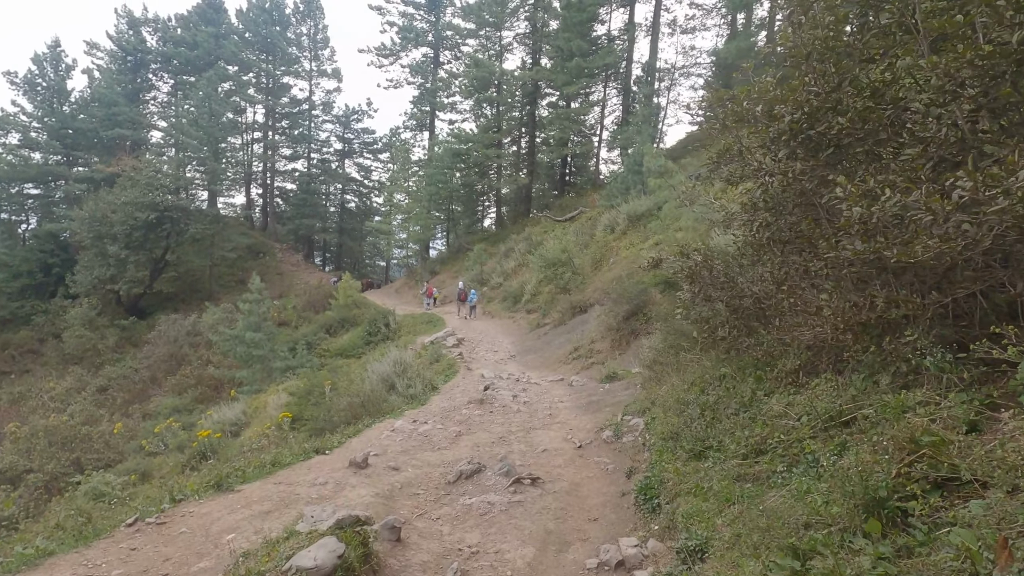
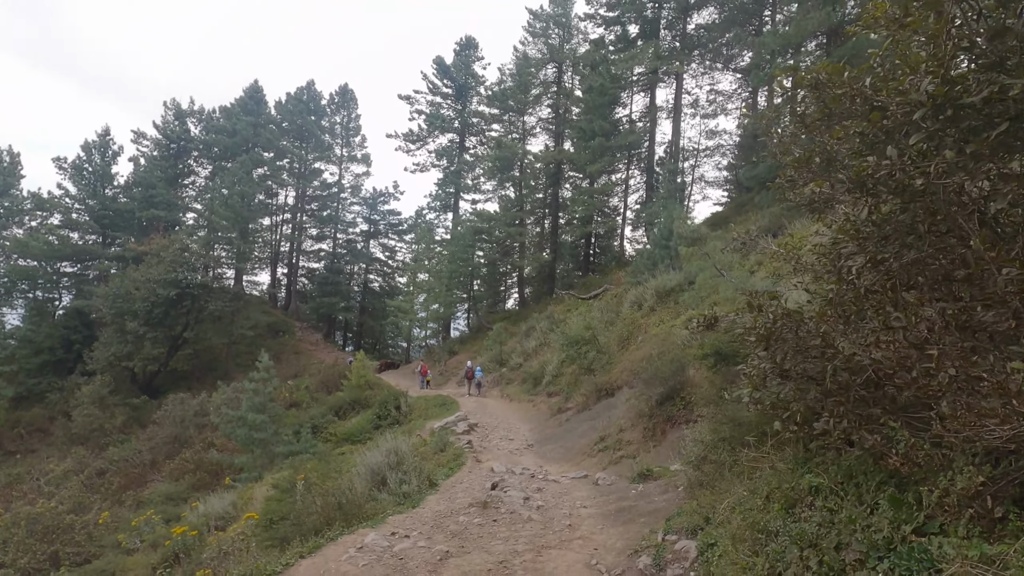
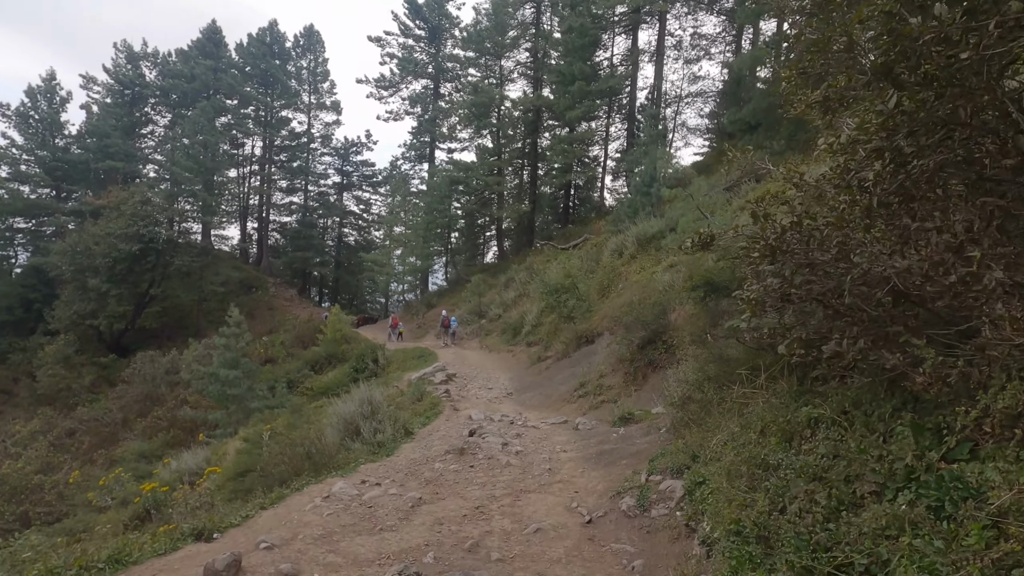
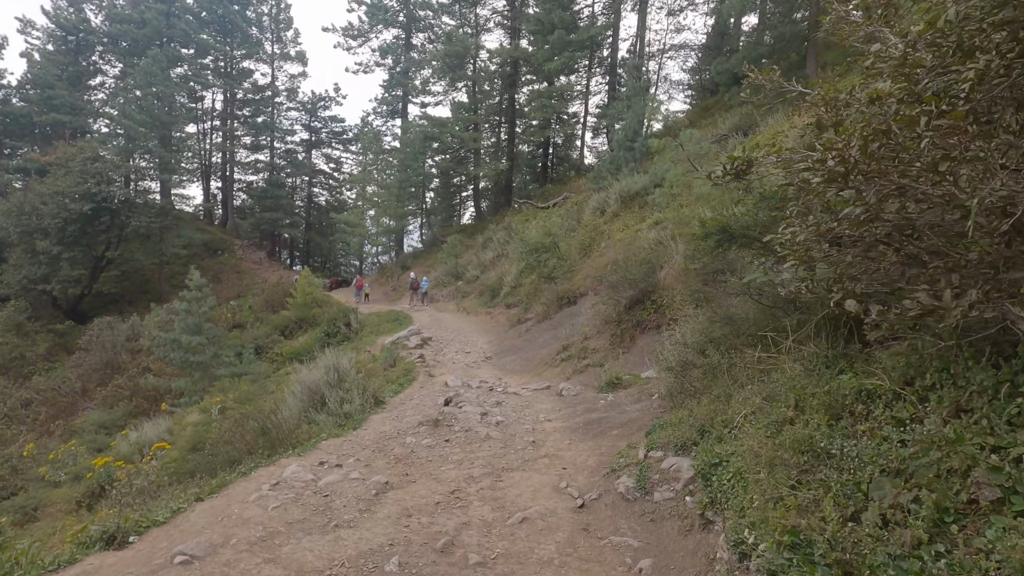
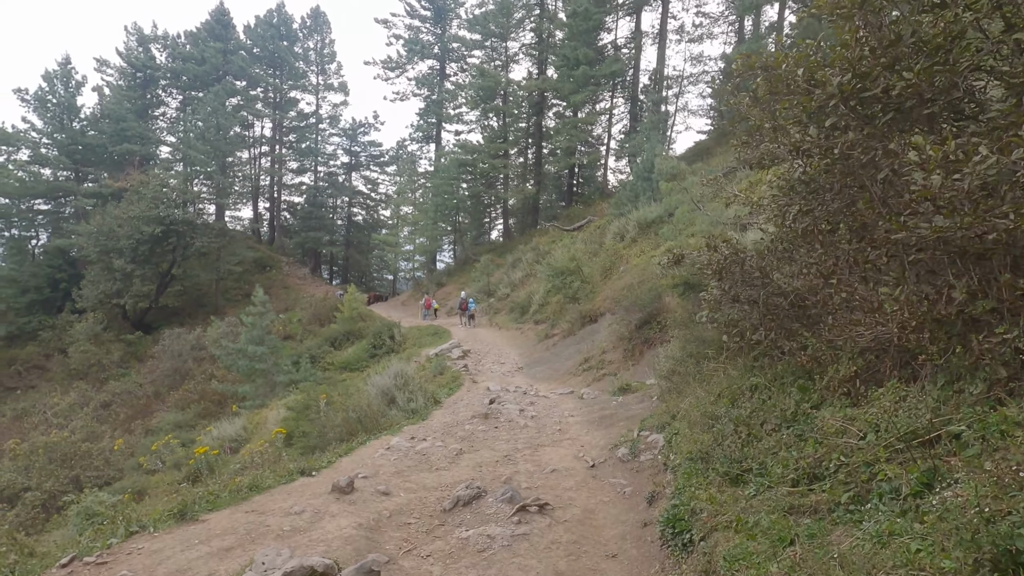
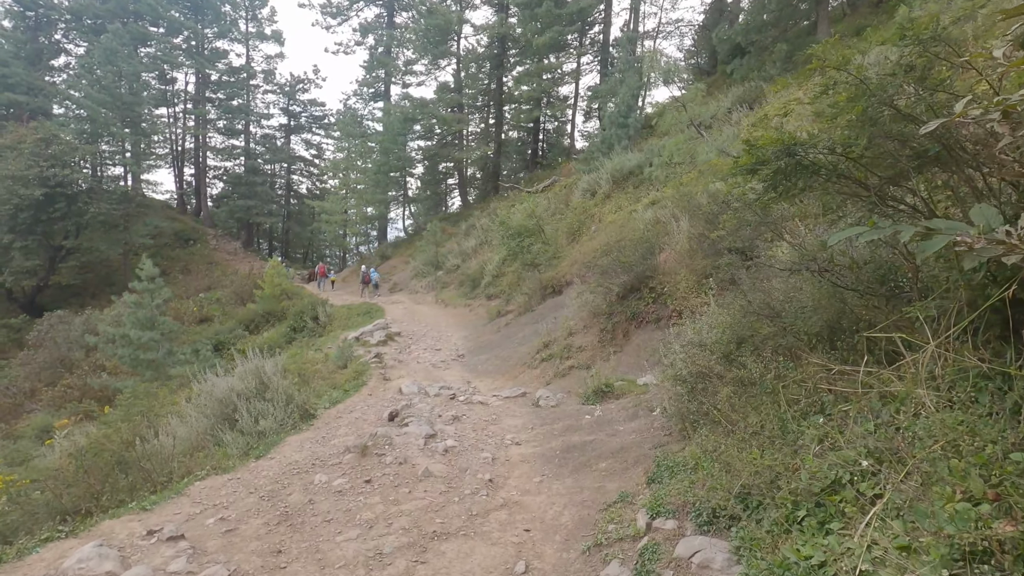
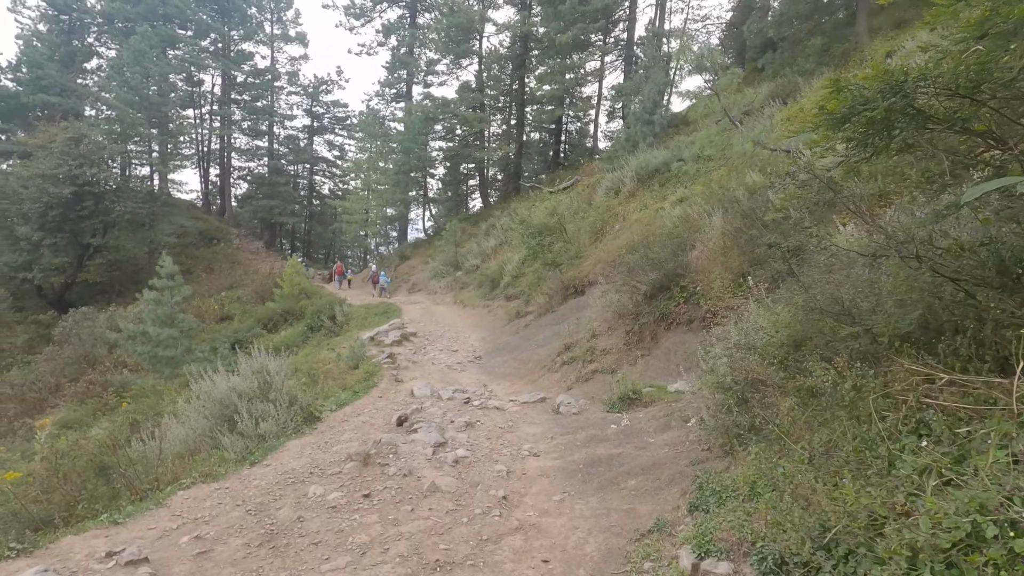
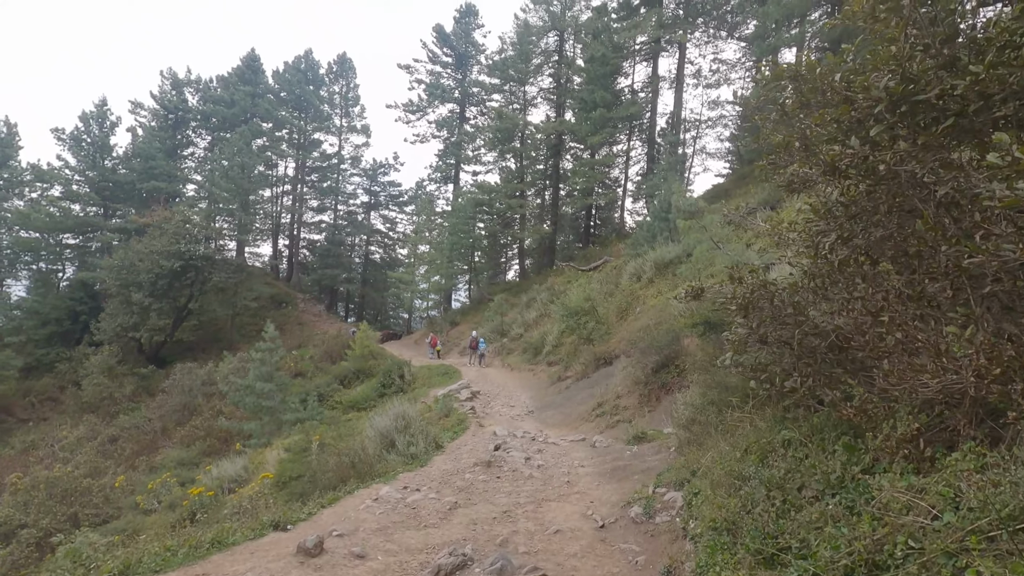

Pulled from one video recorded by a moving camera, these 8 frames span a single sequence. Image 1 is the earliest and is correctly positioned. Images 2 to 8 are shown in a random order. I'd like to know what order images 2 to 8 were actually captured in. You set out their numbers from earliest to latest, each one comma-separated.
5, 8, 2, 3, 4, 6, 7
